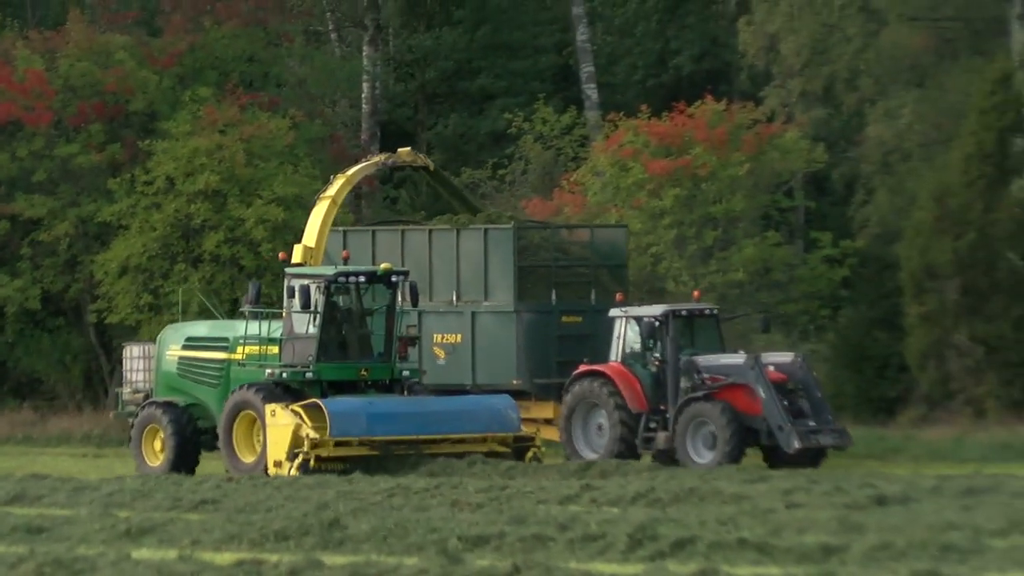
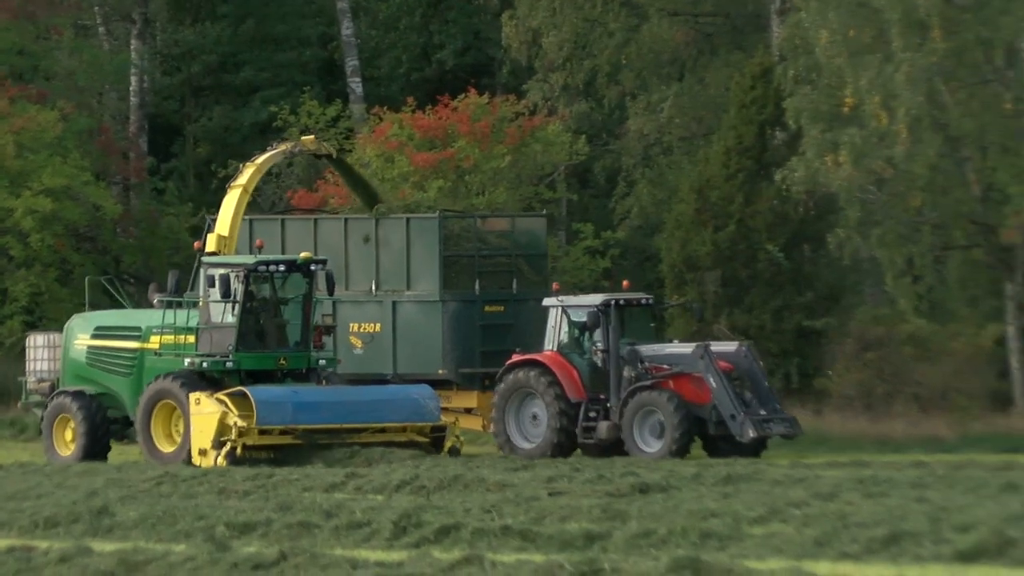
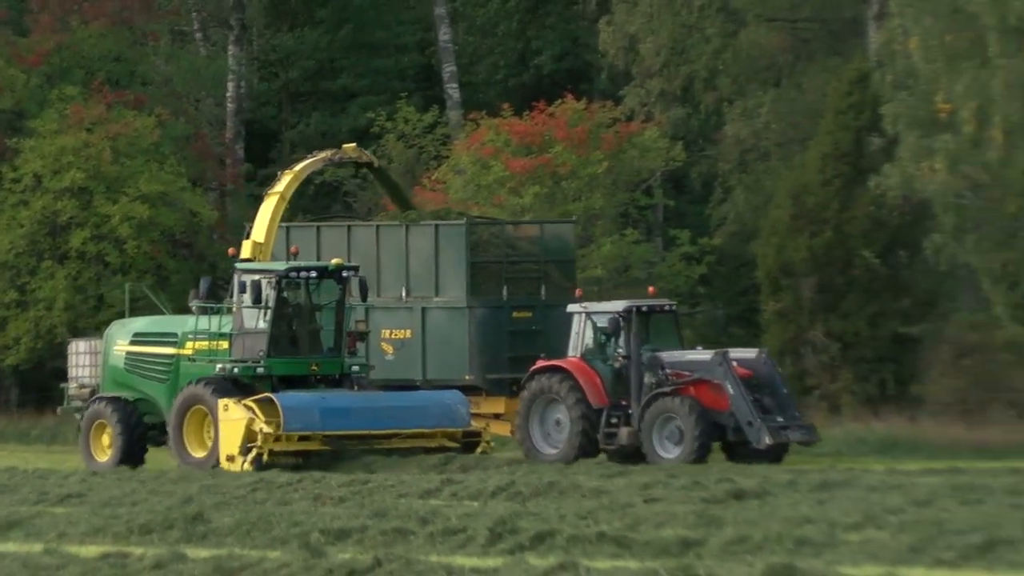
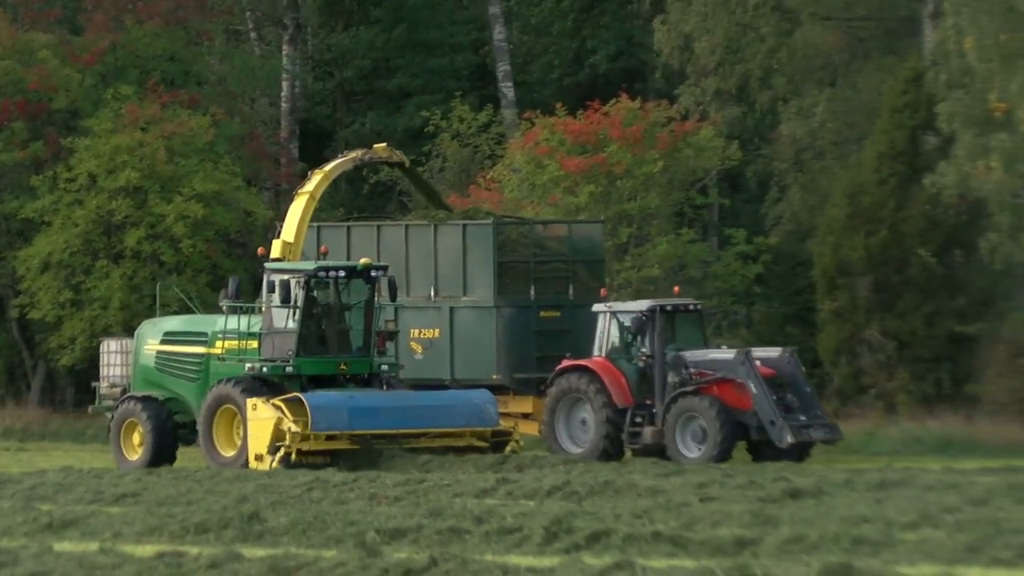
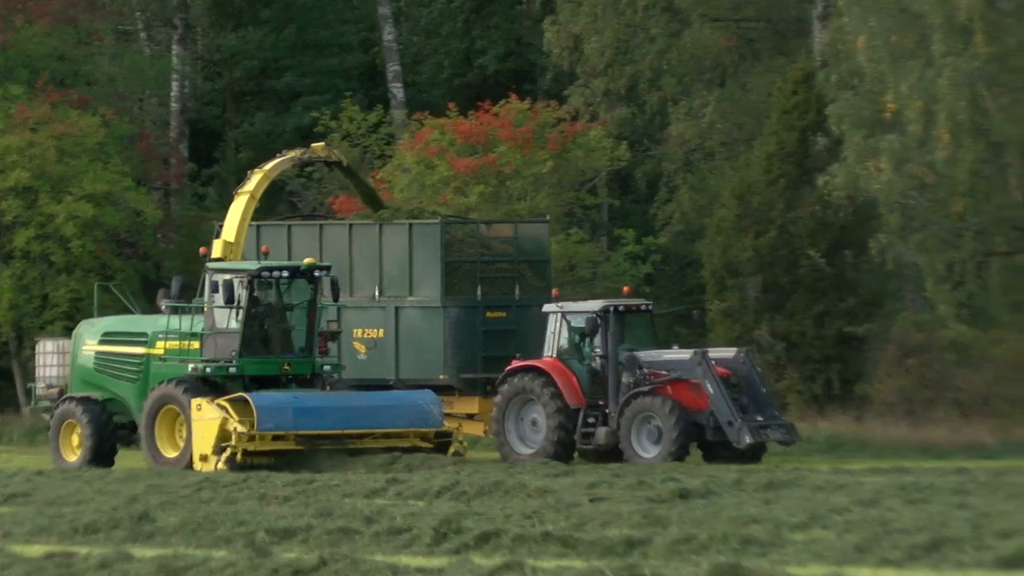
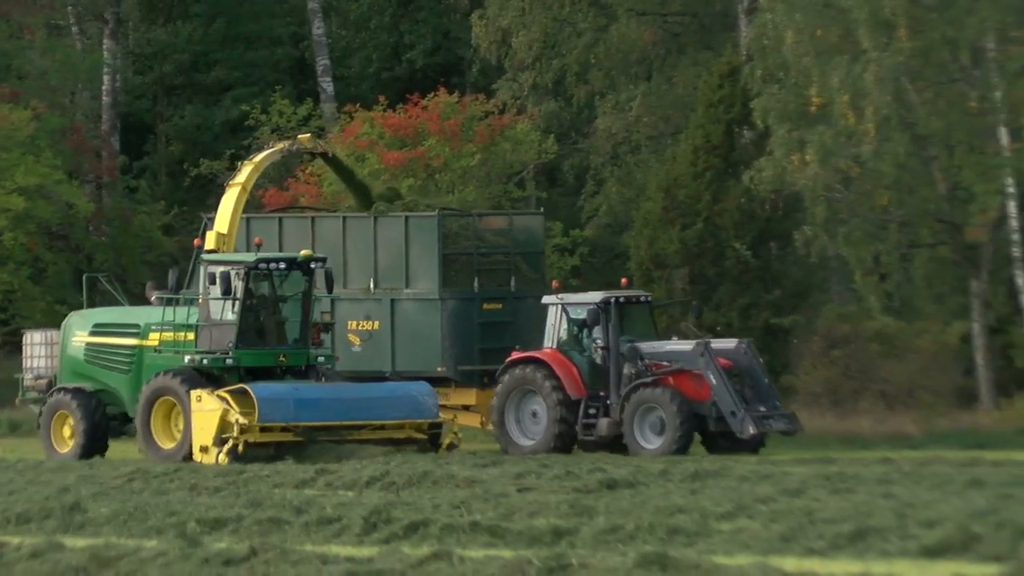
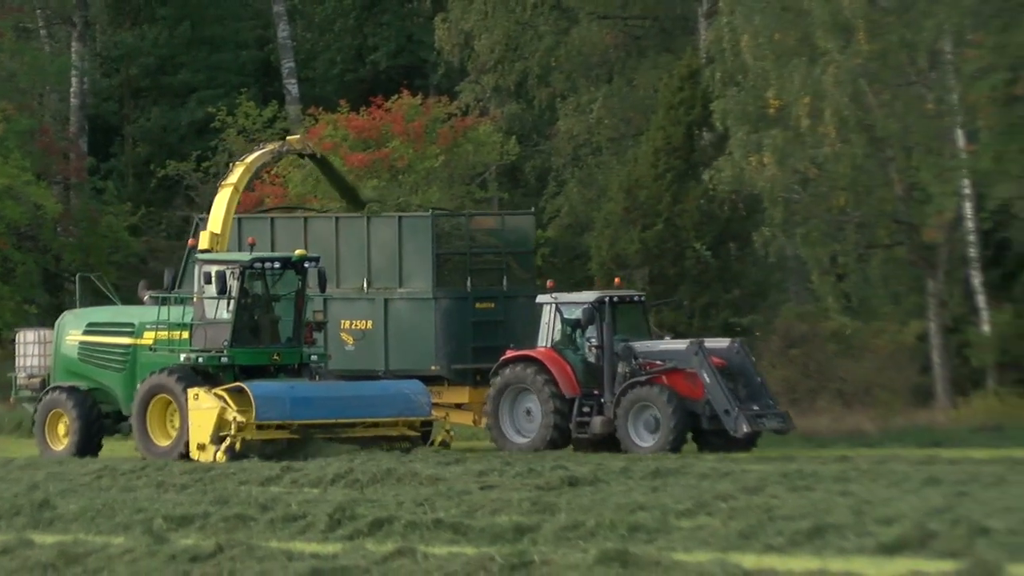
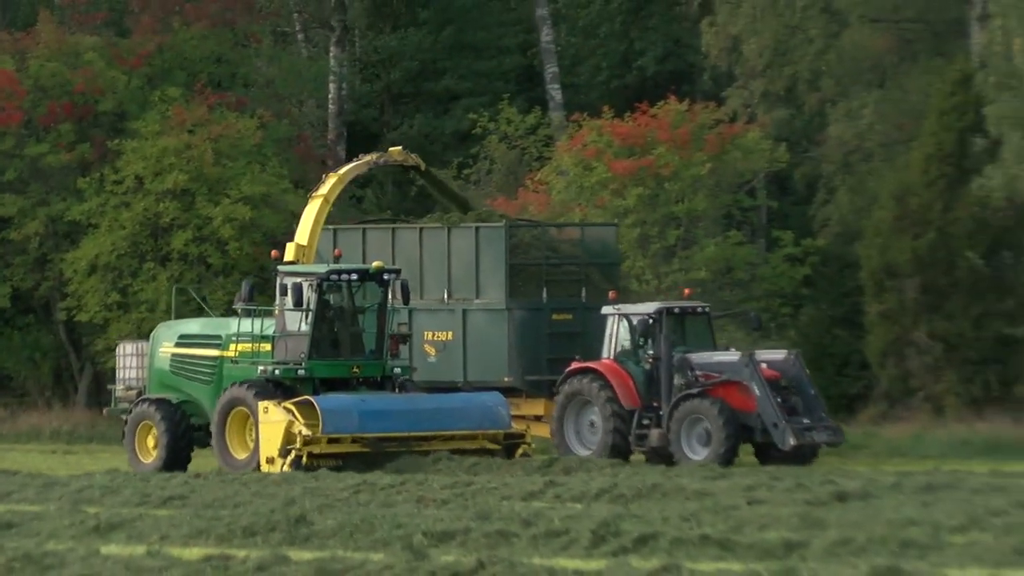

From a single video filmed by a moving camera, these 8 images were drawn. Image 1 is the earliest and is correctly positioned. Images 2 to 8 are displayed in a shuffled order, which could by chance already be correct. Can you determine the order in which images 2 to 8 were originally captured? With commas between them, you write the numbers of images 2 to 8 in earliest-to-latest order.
8, 4, 3, 5, 2, 6, 7
